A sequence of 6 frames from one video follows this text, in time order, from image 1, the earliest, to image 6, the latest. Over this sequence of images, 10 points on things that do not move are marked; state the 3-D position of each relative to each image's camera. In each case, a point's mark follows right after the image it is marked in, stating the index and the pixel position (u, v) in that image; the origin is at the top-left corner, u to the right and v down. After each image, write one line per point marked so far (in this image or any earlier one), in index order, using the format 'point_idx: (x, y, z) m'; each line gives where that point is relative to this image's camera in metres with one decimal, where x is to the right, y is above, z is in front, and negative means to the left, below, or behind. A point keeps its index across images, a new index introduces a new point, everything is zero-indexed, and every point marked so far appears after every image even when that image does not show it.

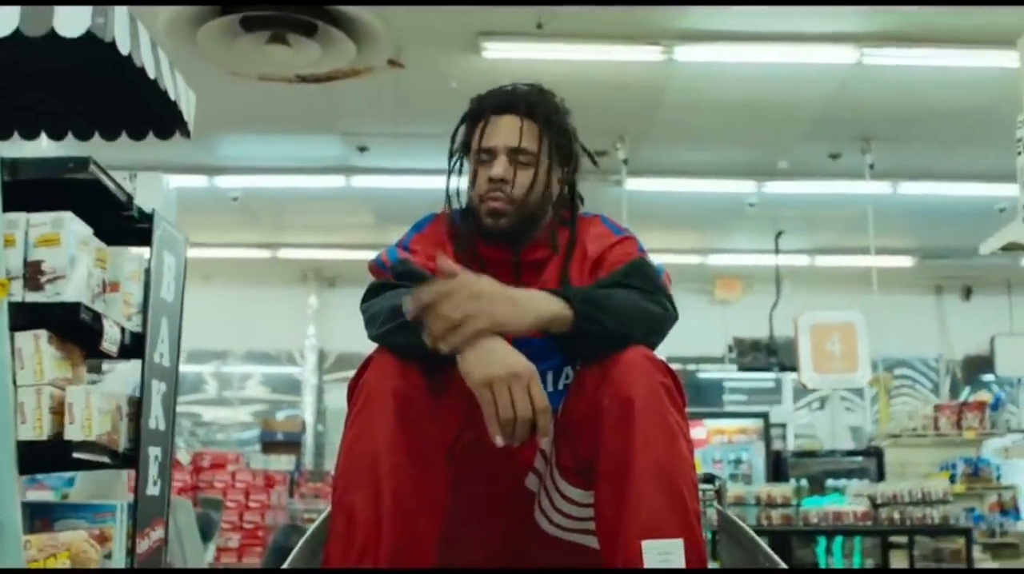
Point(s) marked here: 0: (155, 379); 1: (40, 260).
0: (-0.9, -0.2, +2.4) m
1: (-1.0, +0.1, +2.1) m
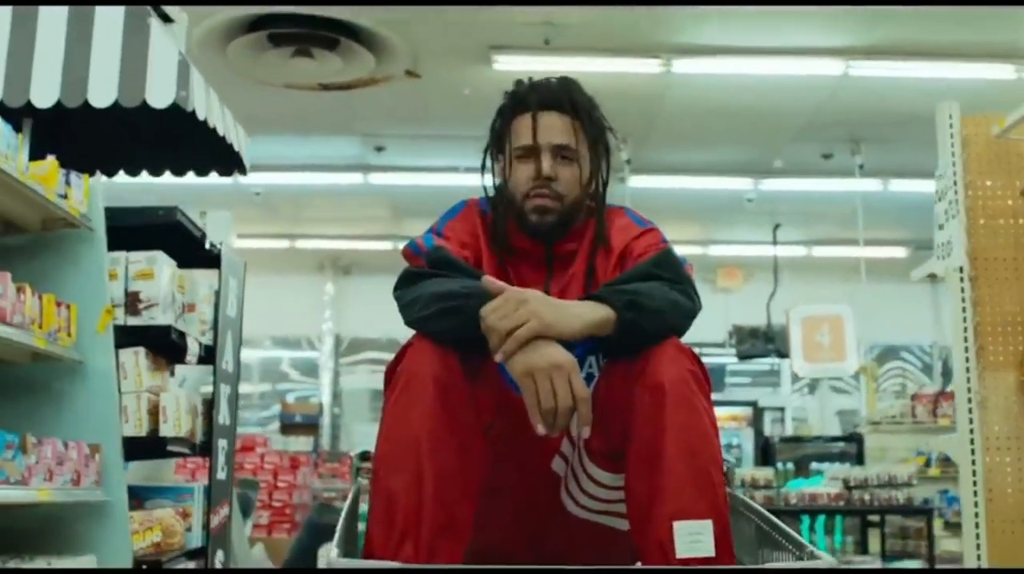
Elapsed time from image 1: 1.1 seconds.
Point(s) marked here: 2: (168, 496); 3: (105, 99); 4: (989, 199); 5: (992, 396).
0: (-0.9, -0.3, +3.1) m
1: (-1.0, 0.0, +2.7) m
2: (-1.0, -0.6, +2.9) m
3: (-1.1, +0.5, +2.7) m
4: (+1.3, +0.2, +2.5) m
5: (+1.2, -0.3, +2.5) m
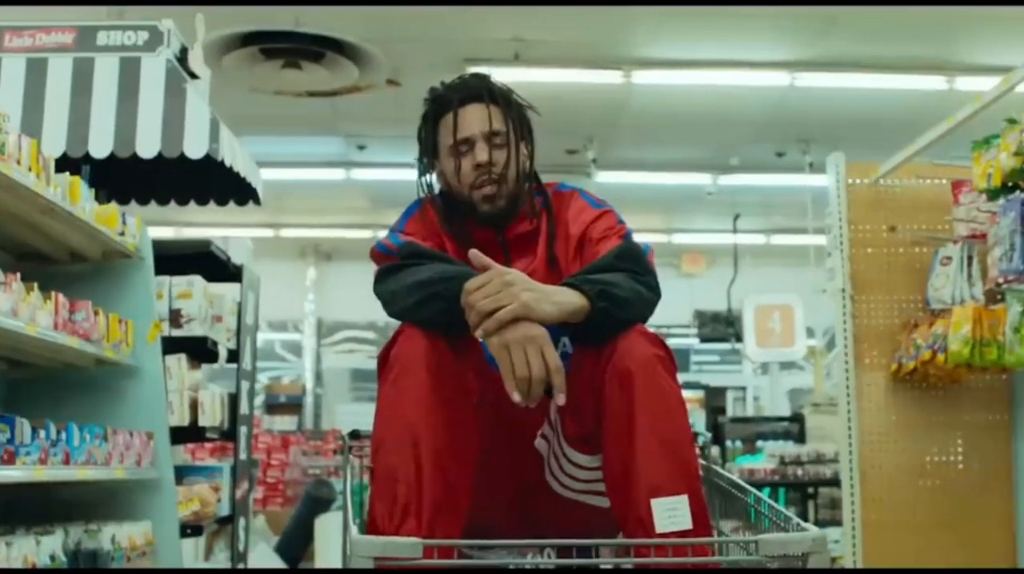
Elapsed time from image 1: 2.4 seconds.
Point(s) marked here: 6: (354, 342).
0: (-1.0, -0.4, +3.7) m
1: (-1.1, -0.1, +3.3) m
2: (-1.1, -0.7, +3.5) m
3: (-1.2, +0.5, +3.2) m
4: (+1.2, +0.2, +3.2) m
5: (+1.2, -0.4, +3.1) m
6: (-2.0, -0.7, +12.3) m
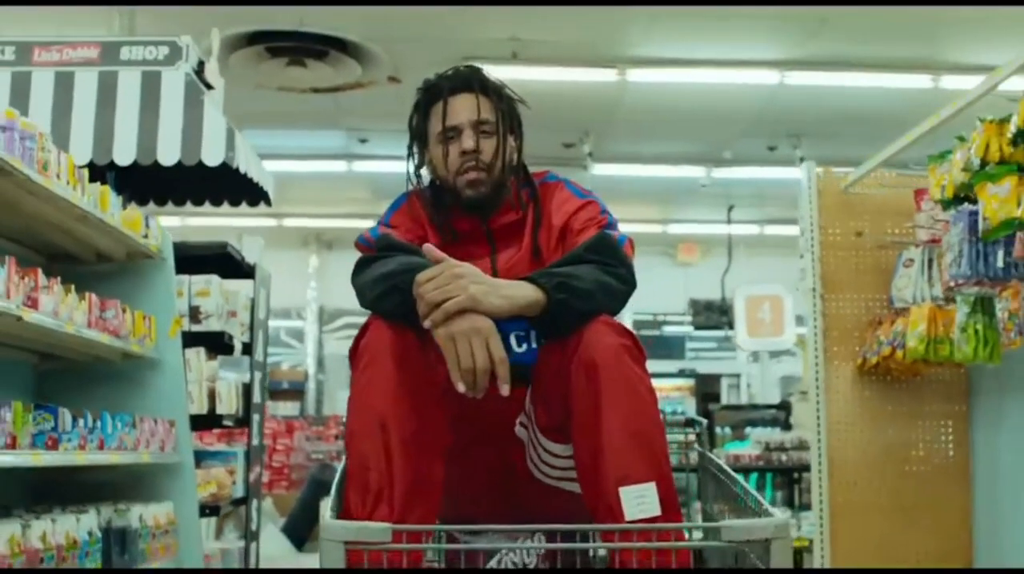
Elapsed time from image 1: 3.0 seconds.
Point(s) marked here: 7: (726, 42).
0: (-1.0, -0.3, +3.9) m
1: (-1.1, -0.1, +3.5) m
2: (-1.2, -0.7, +3.8) m
3: (-1.2, +0.5, +3.5) m
4: (+1.2, +0.2, +3.4) m
5: (+1.1, -0.4, +3.4) m
6: (-2.0, -0.5, +12.6) m
7: (+1.6, +1.8, +7.1) m
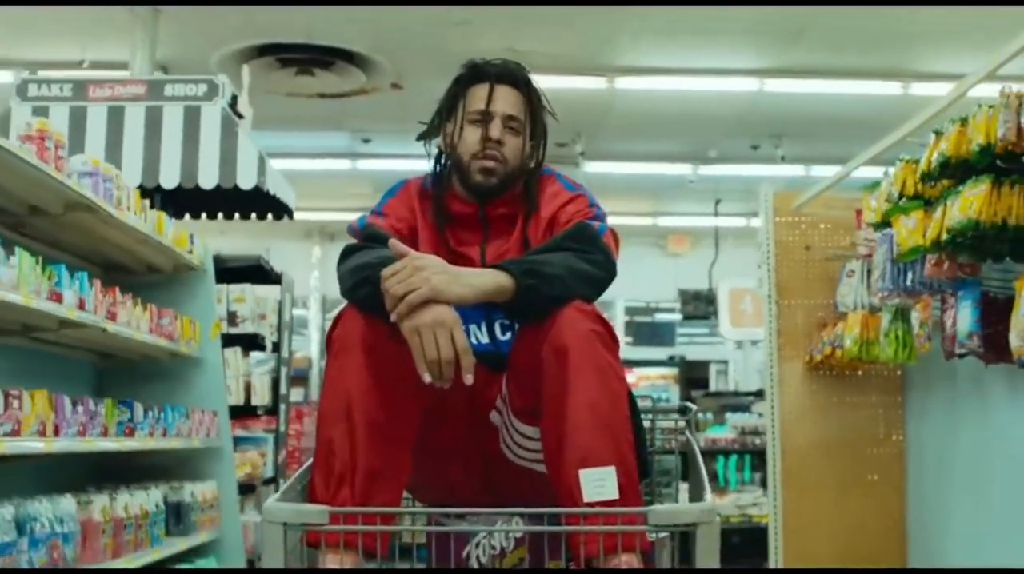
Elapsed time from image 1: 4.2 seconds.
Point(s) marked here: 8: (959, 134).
0: (-1.0, -0.4, +4.4) m
1: (-1.2, -0.1, +4.1) m
2: (-1.2, -0.7, +4.3) m
3: (-1.2, +0.4, +4.0) m
4: (+1.1, +0.2, +3.9) m
5: (+1.1, -0.4, +3.9) m
6: (-2.1, -0.4, +13.1) m
7: (+1.5, +1.8, +7.6) m
8: (+1.2, +0.4, +2.7) m
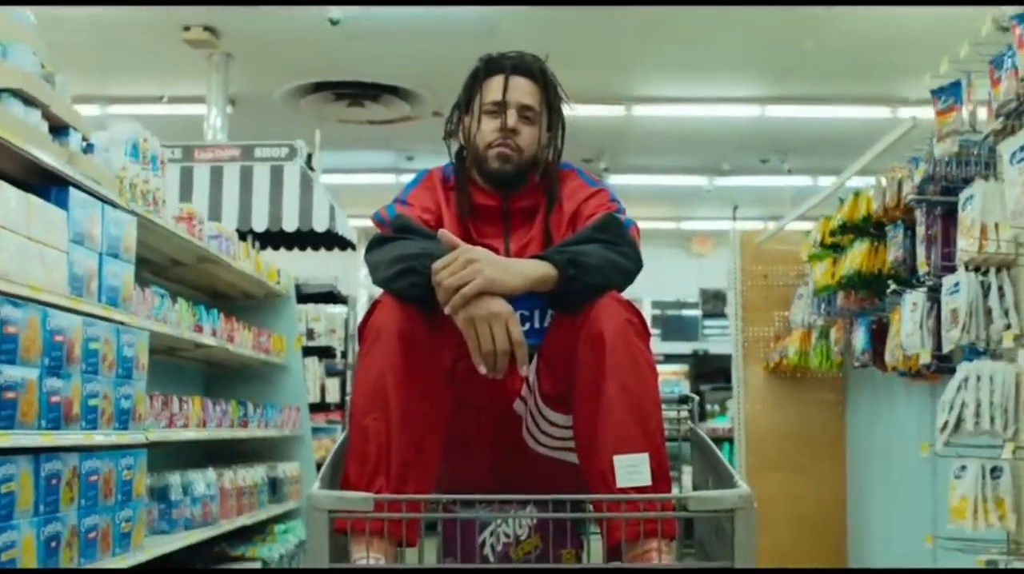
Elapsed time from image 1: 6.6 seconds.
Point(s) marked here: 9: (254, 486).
0: (-0.9, -0.5, +5.5) m
1: (-1.1, -0.2, +5.1) m
2: (-1.1, -0.8, +5.4) m
3: (-1.1, +0.3, +5.0) m
4: (+1.2, +0.1, +4.9) m
5: (+1.2, -0.5, +4.9) m
6: (-1.6, -0.4, +14.2) m
7: (+1.8, +1.8, +8.5) m
8: (+1.3, +0.3, +3.7) m
9: (-1.1, -0.8, +4.1) m
